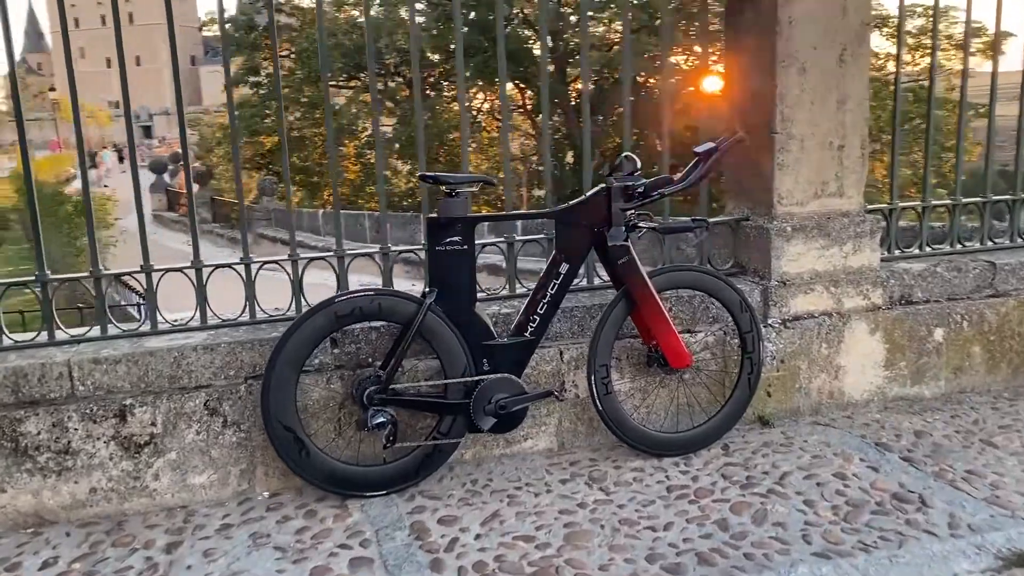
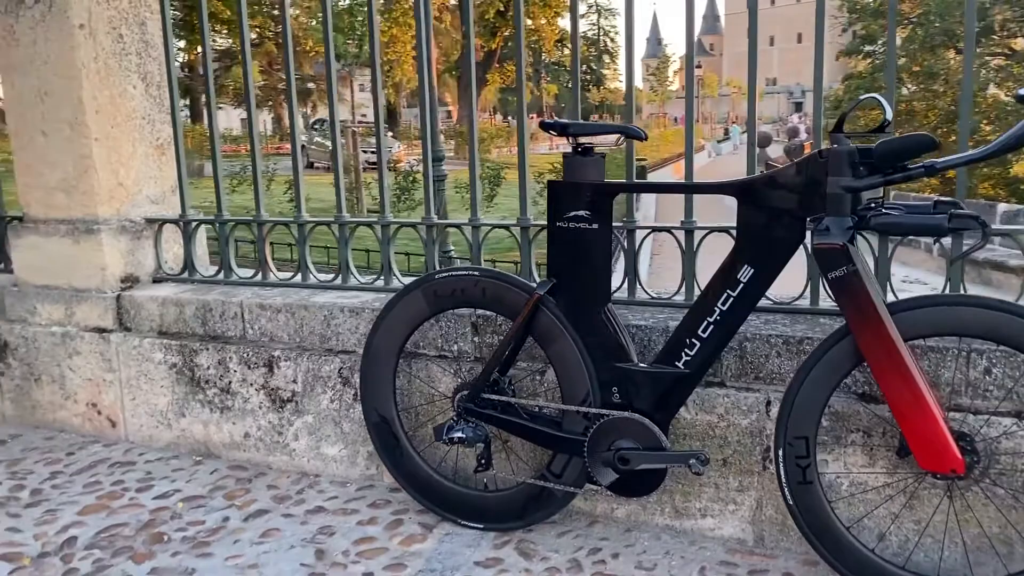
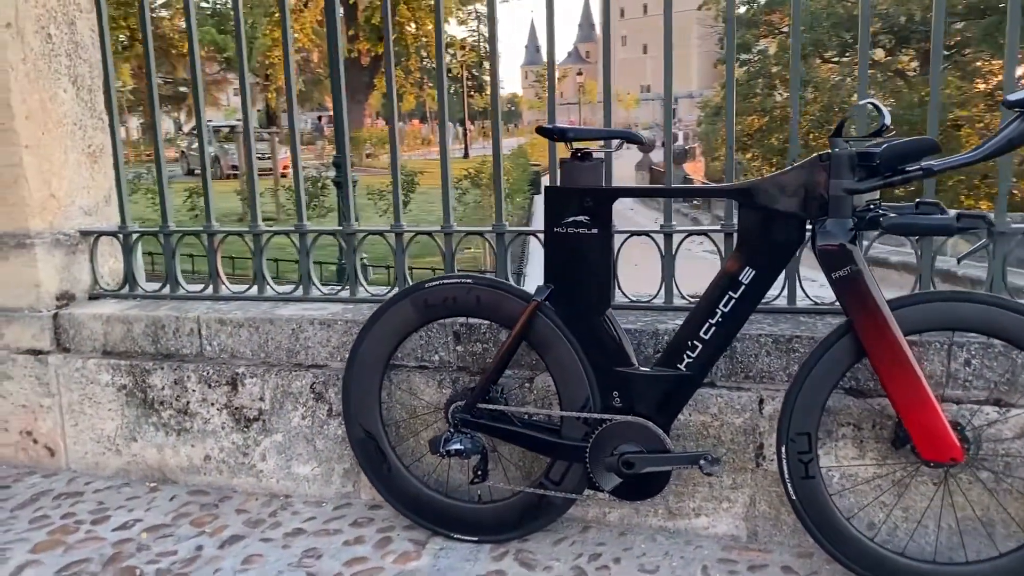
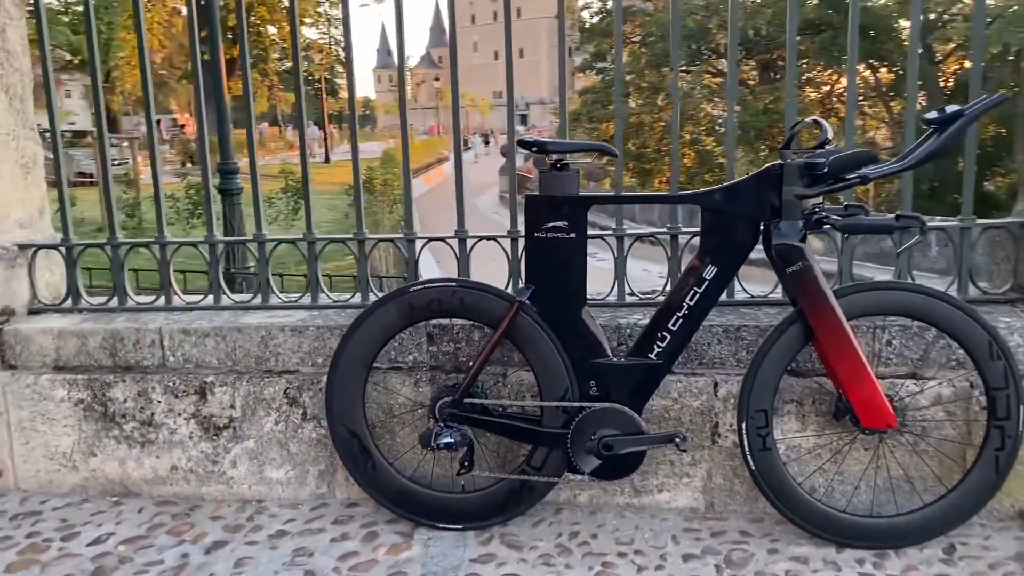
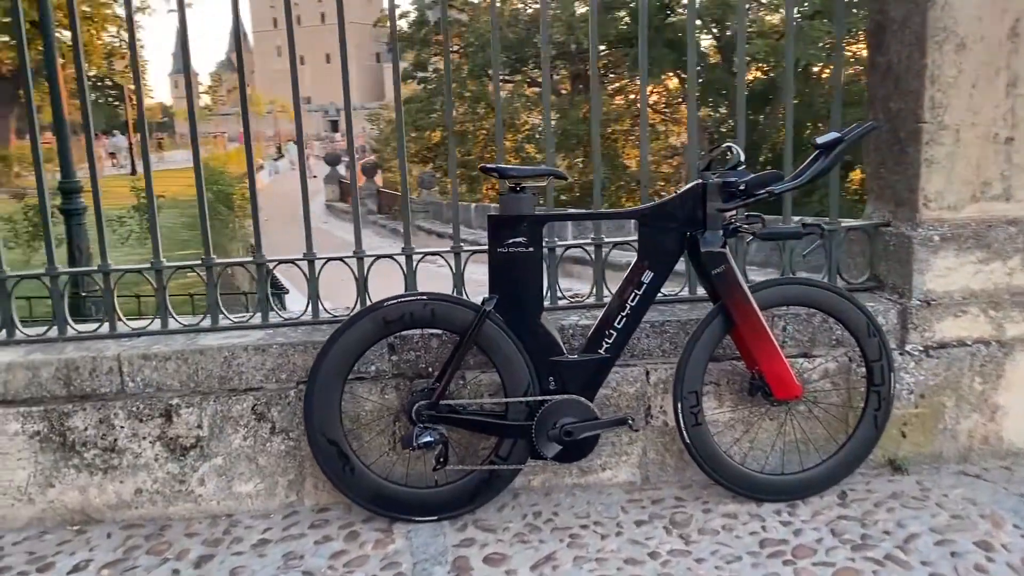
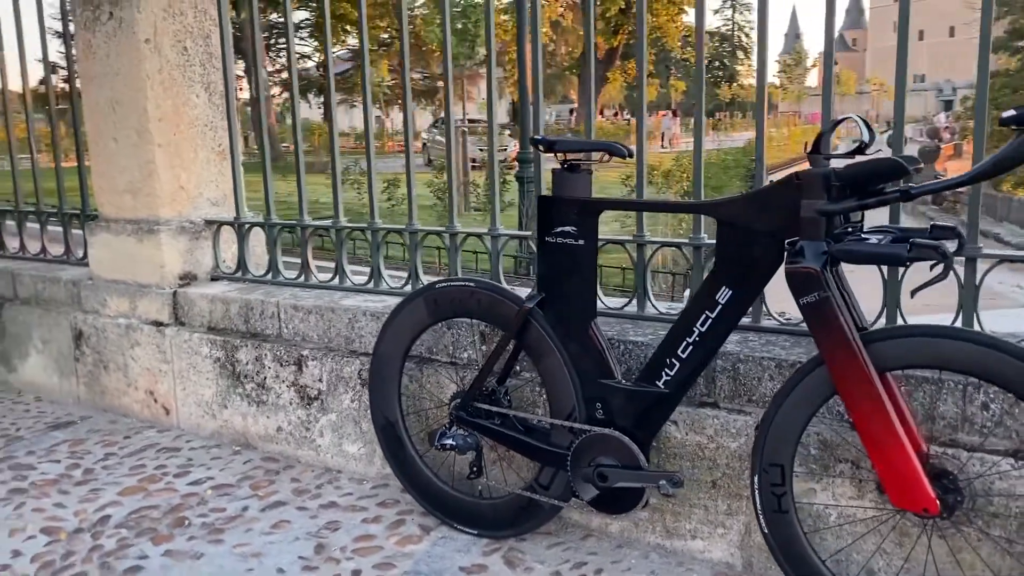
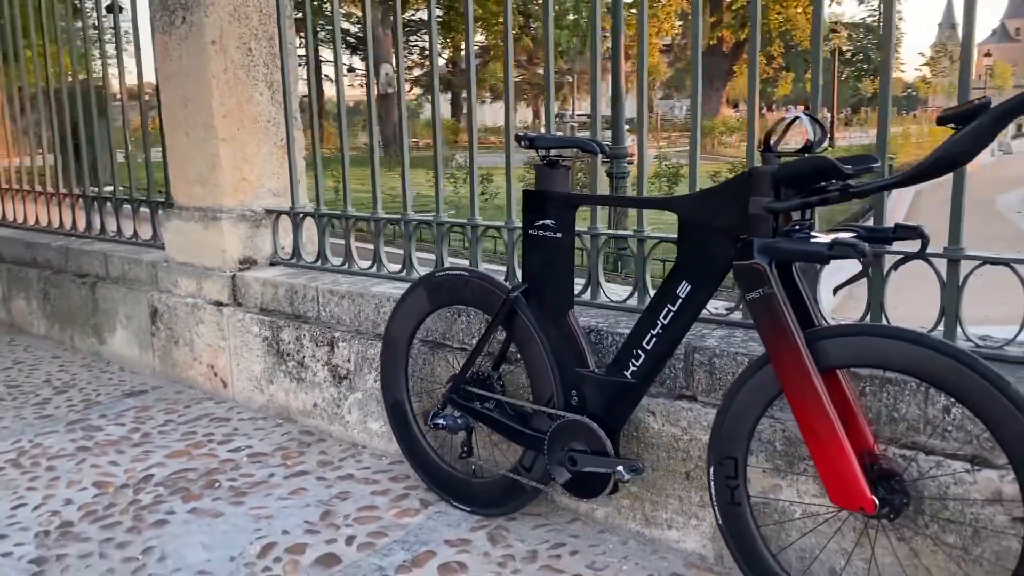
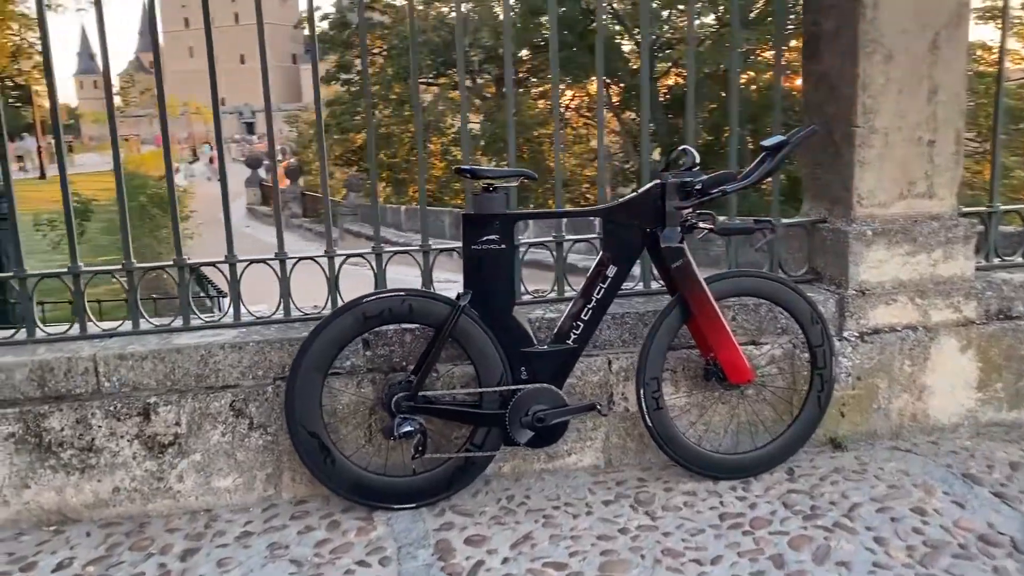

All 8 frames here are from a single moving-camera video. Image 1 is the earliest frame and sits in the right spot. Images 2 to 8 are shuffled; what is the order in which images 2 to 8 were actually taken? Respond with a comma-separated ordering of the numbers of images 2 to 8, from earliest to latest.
8, 5, 4, 3, 2, 6, 7
